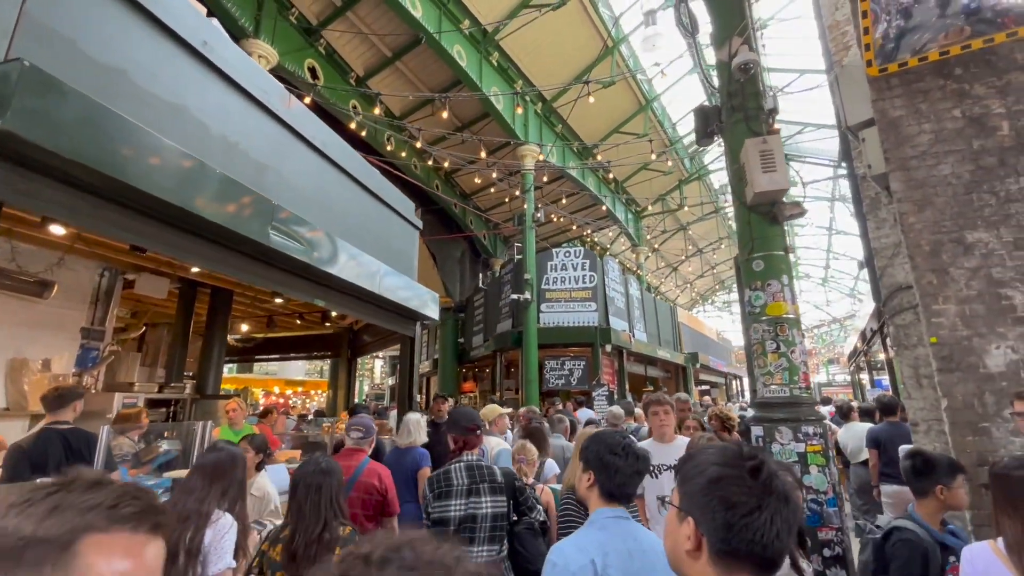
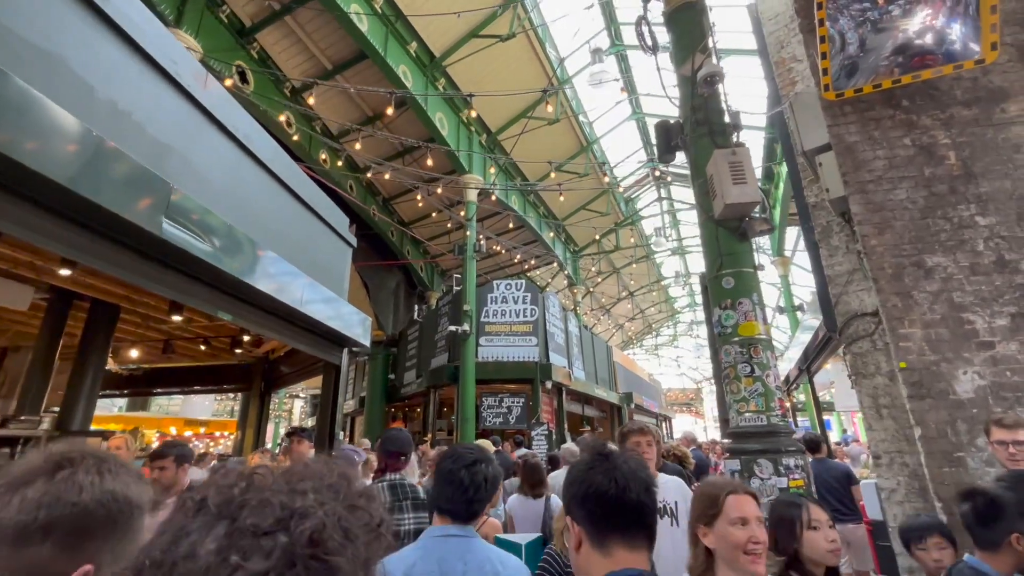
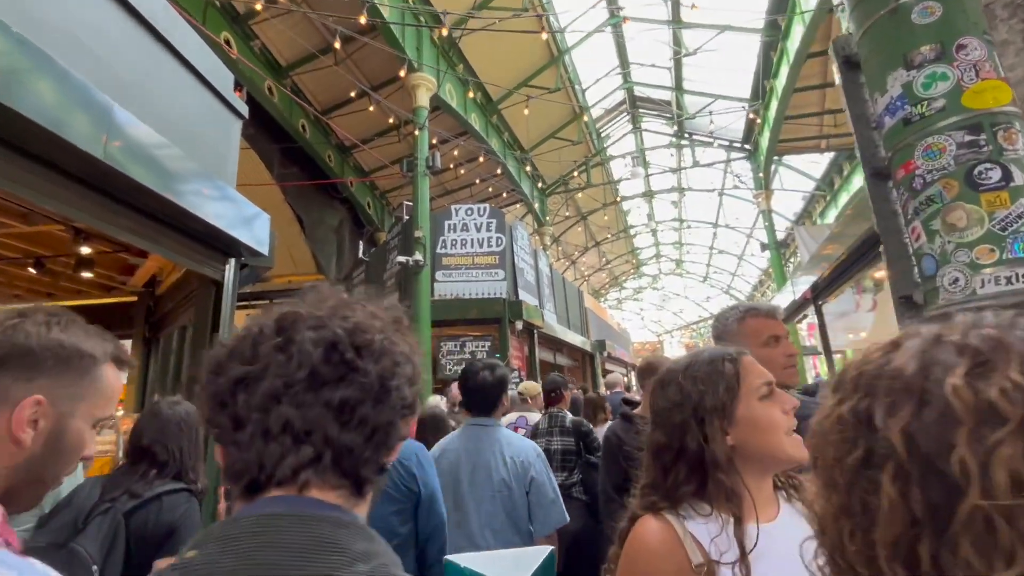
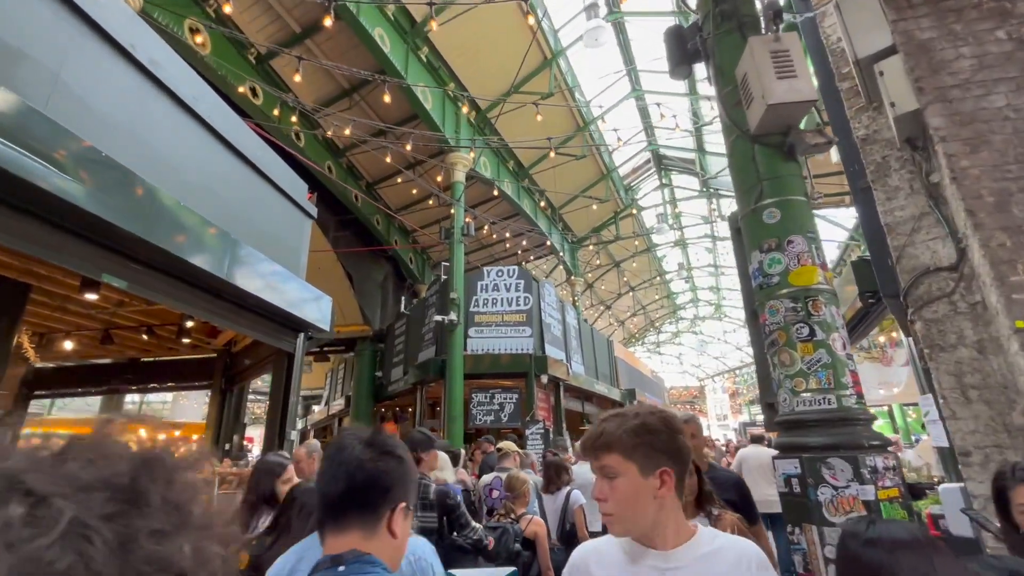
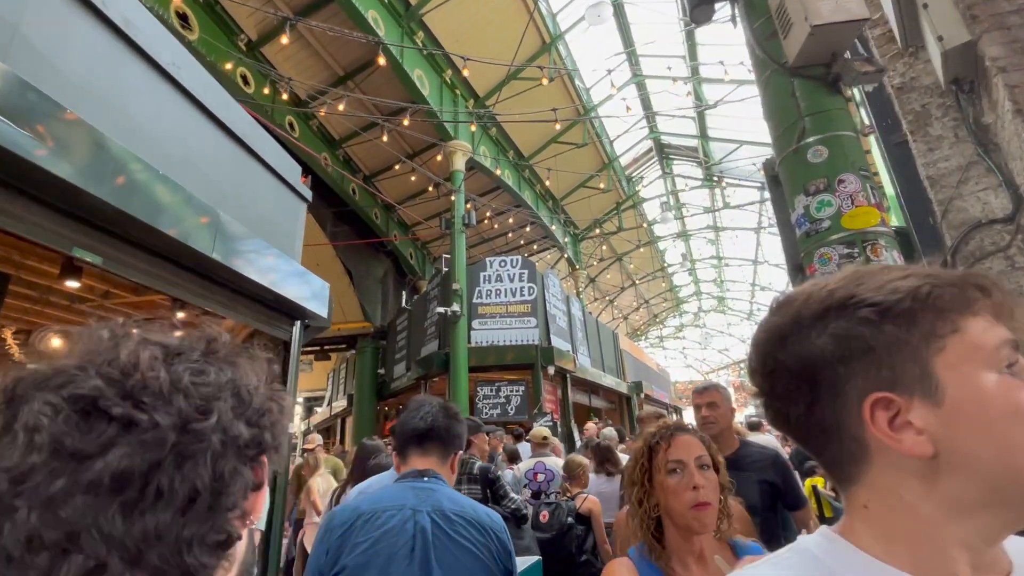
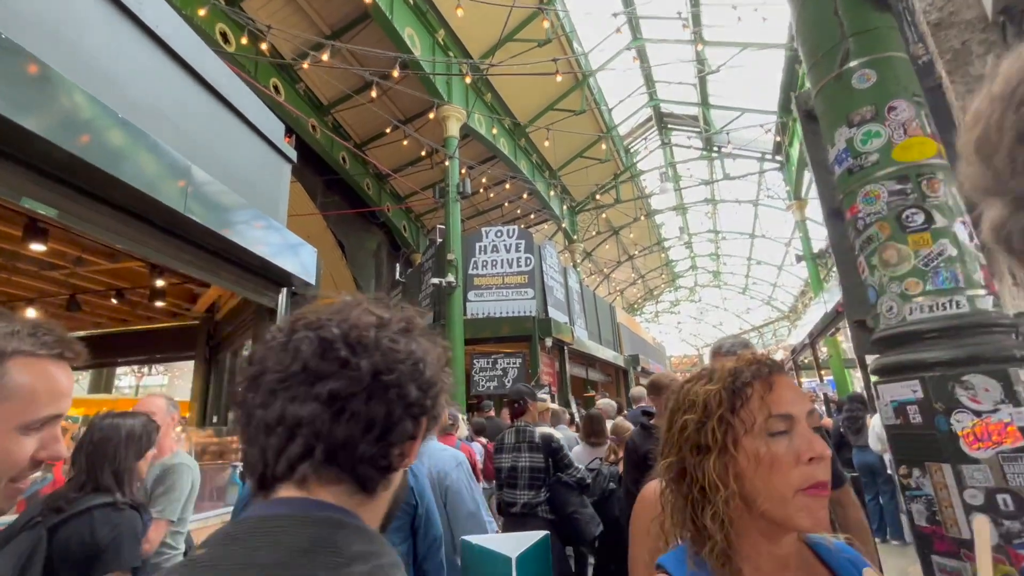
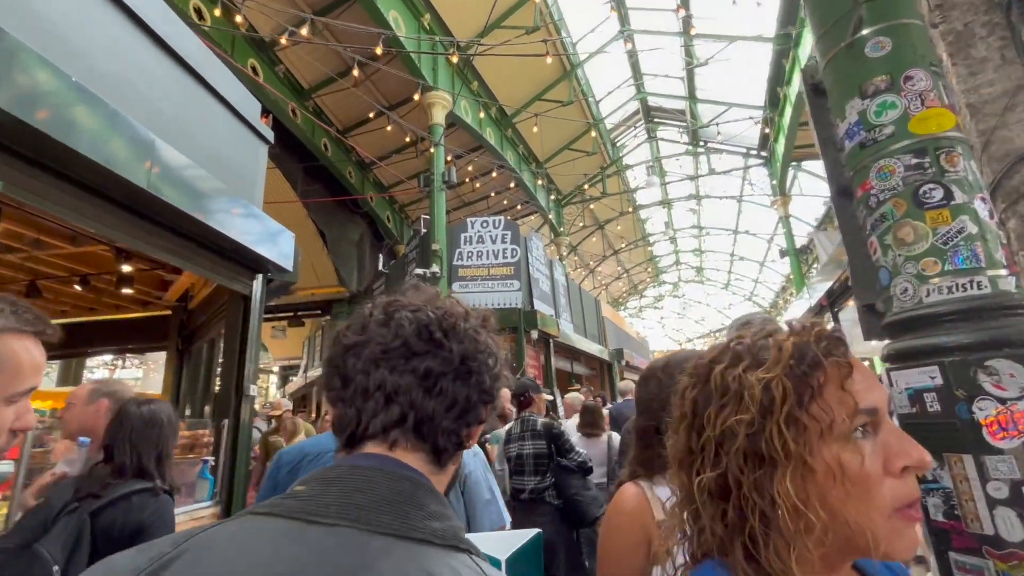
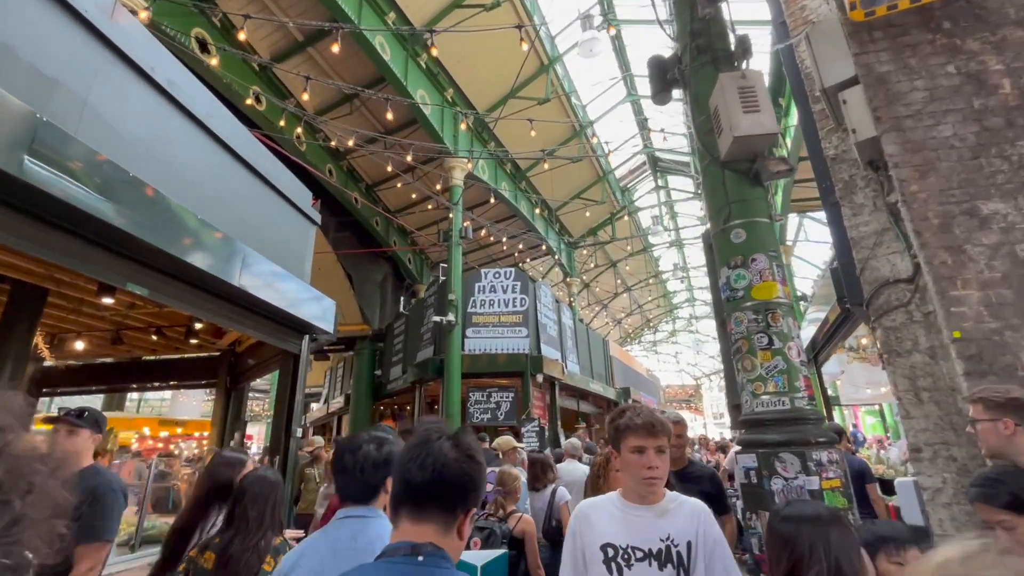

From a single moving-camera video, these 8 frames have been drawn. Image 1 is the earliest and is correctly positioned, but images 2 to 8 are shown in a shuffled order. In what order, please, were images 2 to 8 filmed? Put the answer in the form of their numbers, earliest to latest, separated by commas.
2, 8, 4, 5, 6, 7, 3
